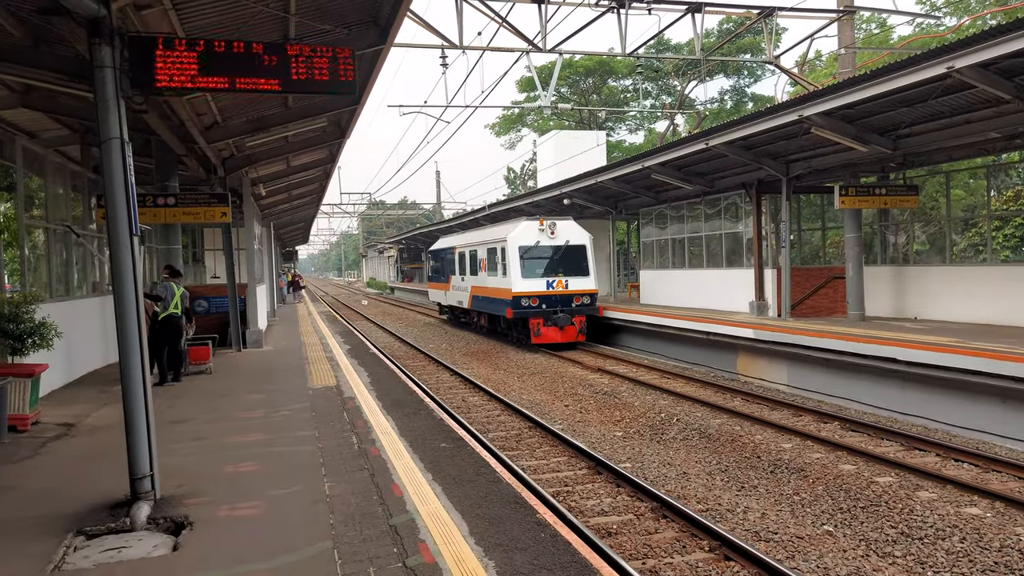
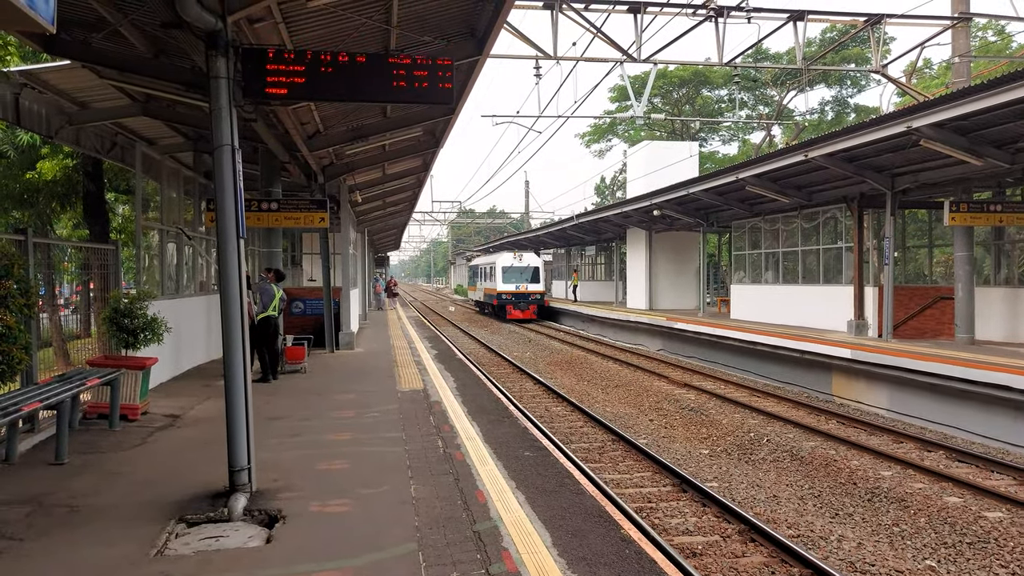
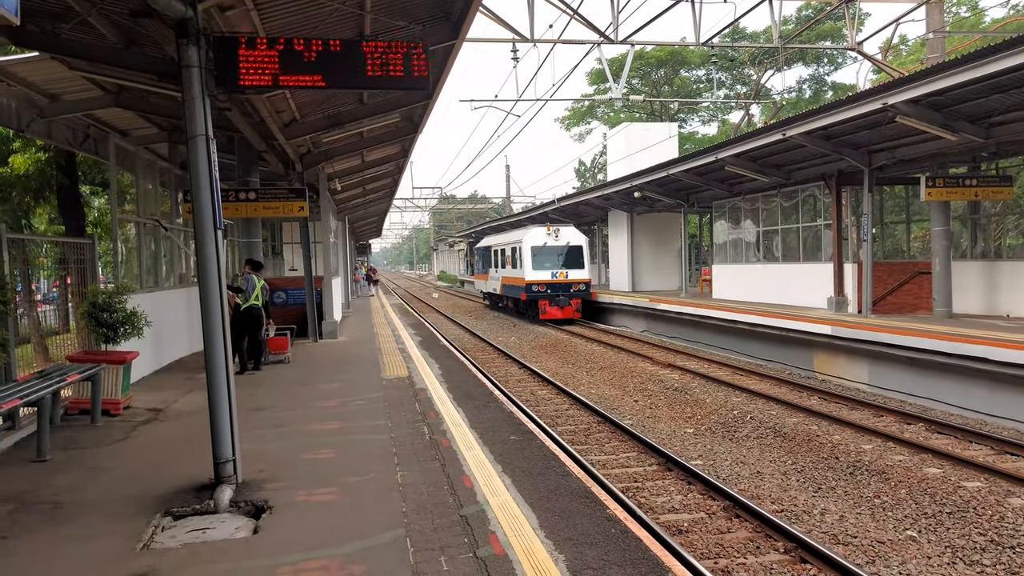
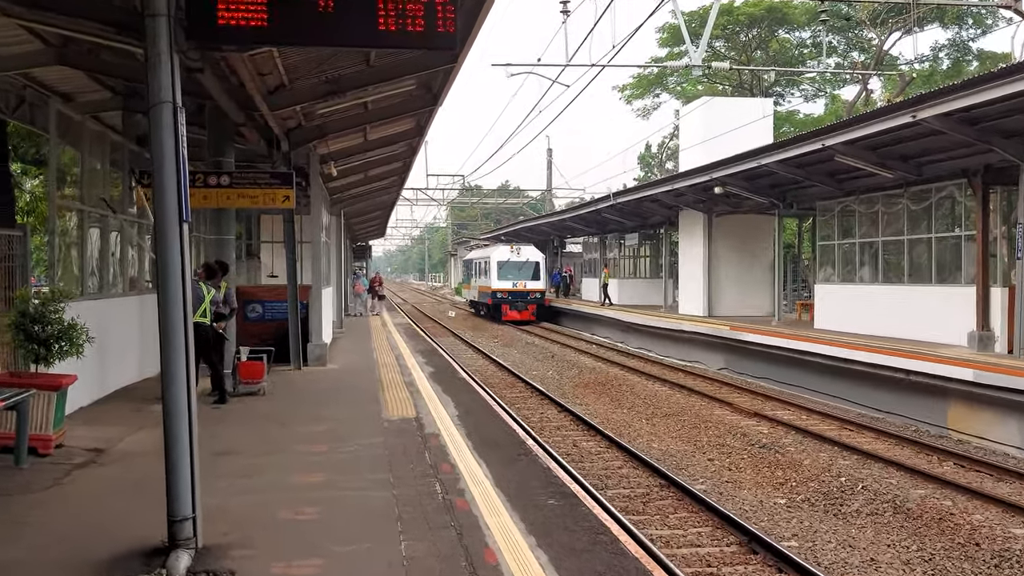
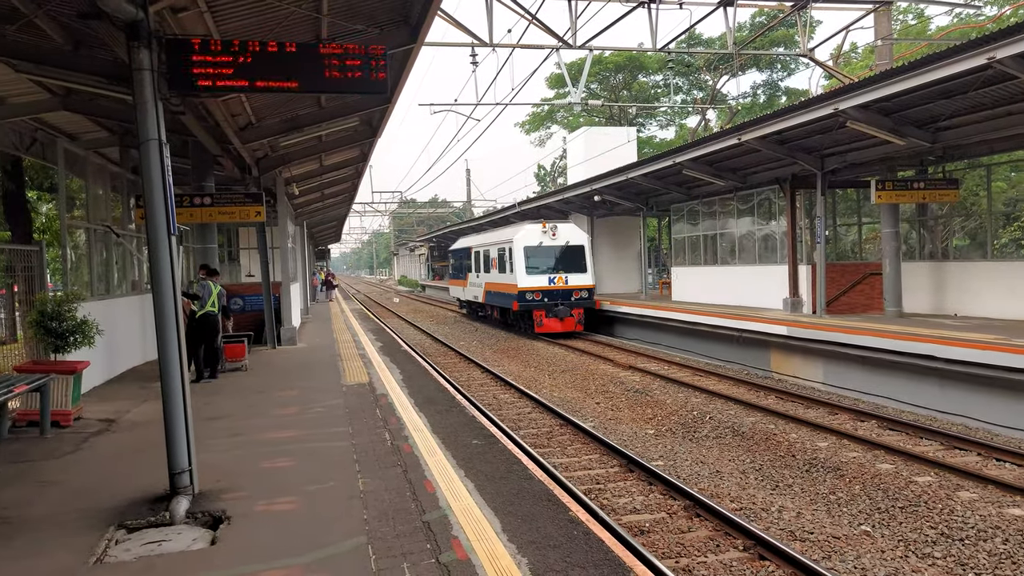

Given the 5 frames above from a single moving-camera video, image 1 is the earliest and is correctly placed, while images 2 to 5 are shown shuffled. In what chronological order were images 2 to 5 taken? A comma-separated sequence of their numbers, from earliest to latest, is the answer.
5, 3, 2, 4
